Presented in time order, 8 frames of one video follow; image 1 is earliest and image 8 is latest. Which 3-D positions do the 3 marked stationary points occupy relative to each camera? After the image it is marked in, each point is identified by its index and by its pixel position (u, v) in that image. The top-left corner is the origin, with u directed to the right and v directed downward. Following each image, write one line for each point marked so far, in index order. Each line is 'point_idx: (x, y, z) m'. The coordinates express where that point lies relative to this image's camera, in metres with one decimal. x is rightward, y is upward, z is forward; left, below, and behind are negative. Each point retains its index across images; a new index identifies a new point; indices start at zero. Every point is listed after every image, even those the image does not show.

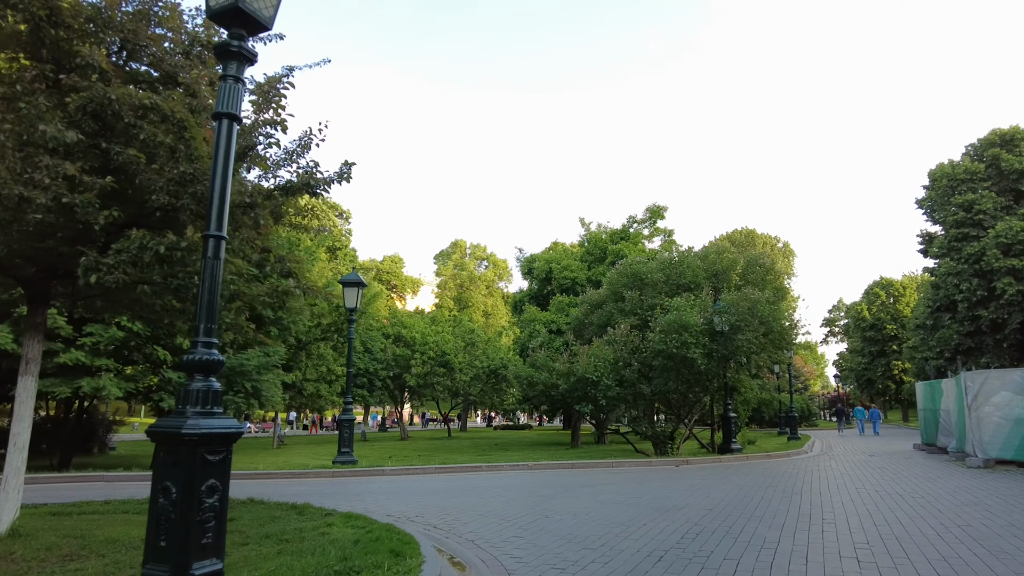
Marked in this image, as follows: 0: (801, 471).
0: (+5.9, -3.7, +13.1) m
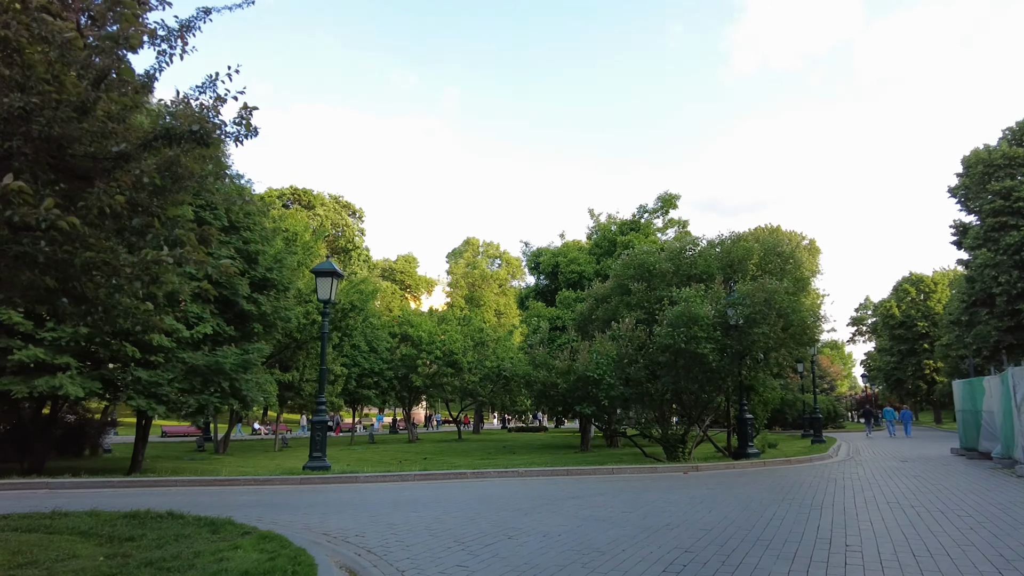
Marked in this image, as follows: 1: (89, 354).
0: (+5.6, -3.5, +11.6) m
1: (-9.6, -1.5, +14.8) m
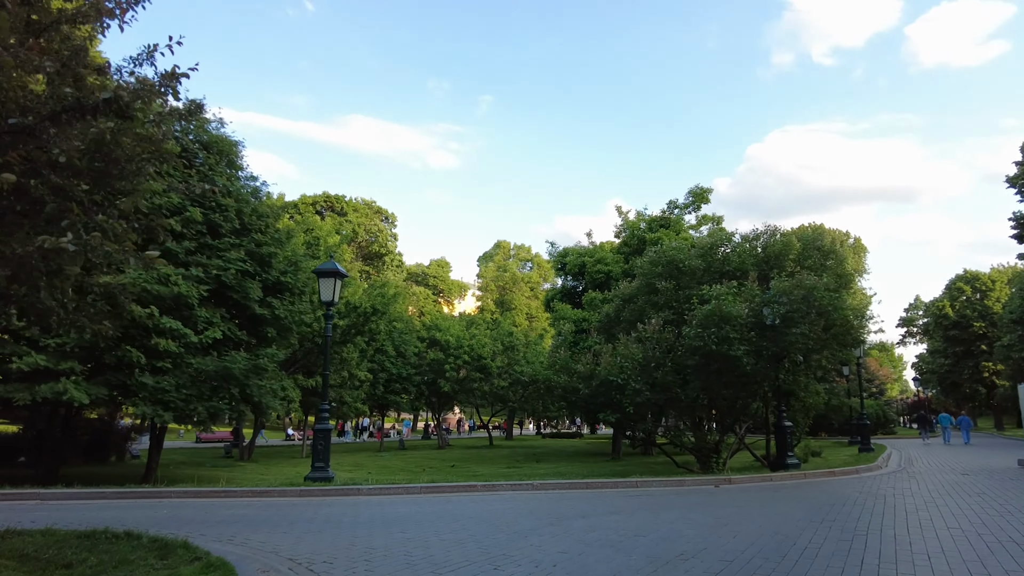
0: (+5.8, -3.4, +10.4) m
1: (-9.3, -1.6, +14.5) m
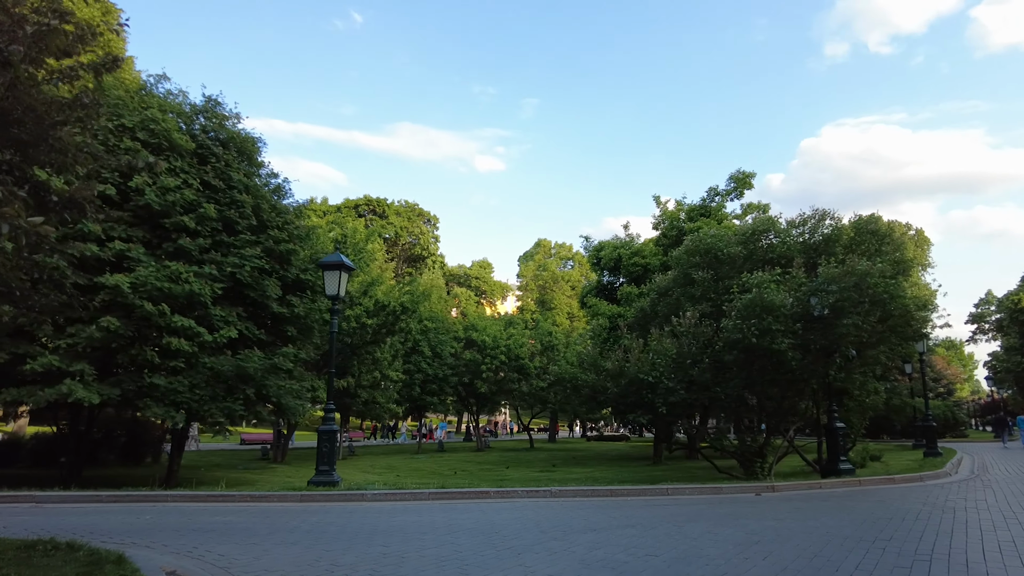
0: (+6.0, -3.1, +9.0) m
1: (-8.8, -1.6, +14.2) m
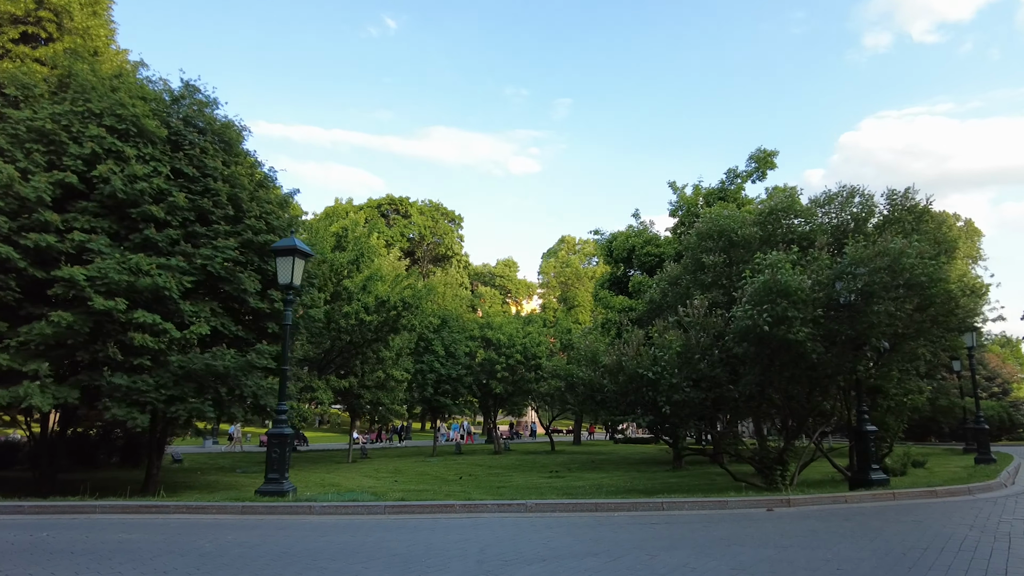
0: (+5.5, -2.8, +7.4) m
1: (-9.0, -1.5, +13.4) m
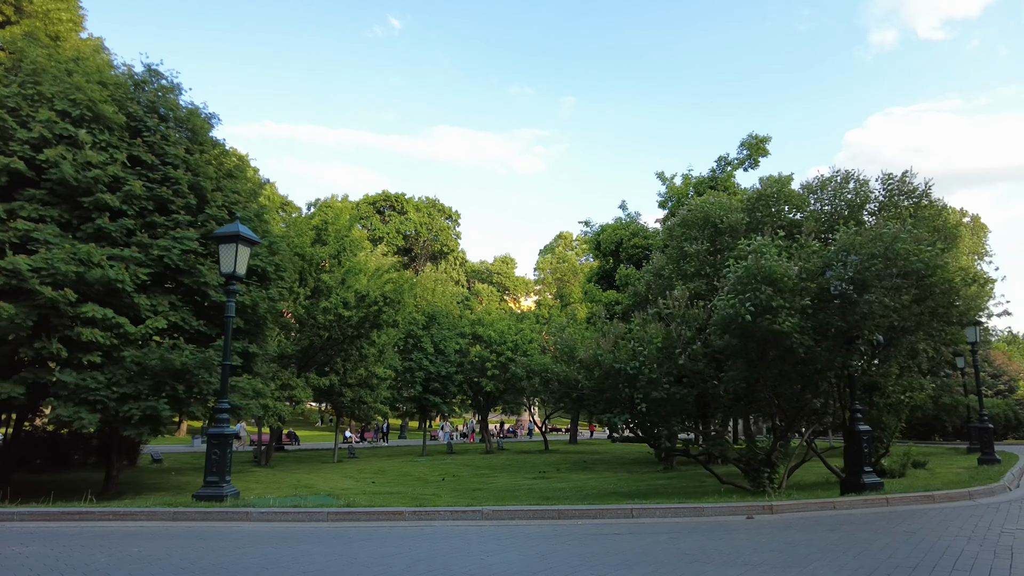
0: (+4.9, -2.6, +6.6) m
1: (-9.6, -1.3, +12.6) m
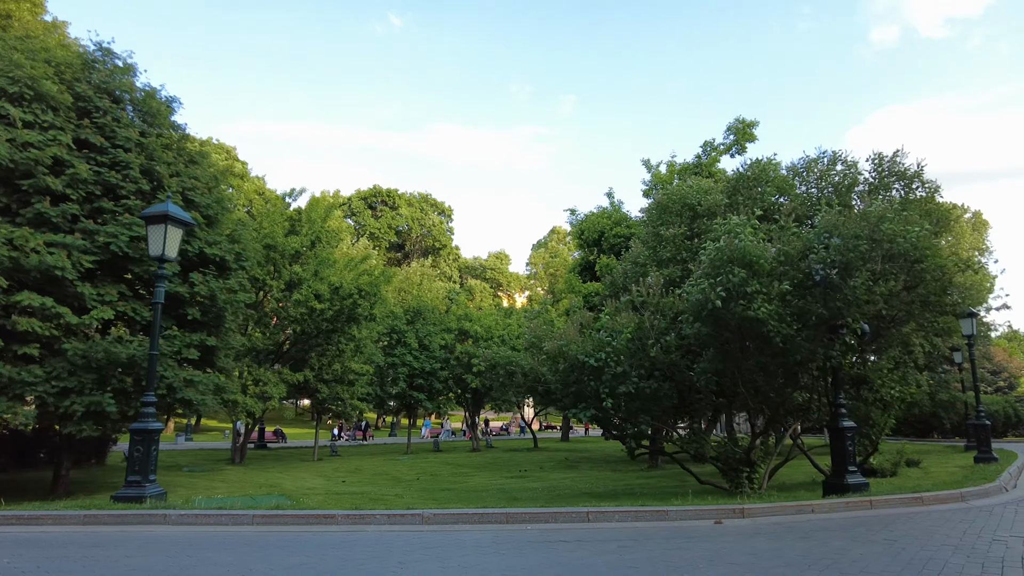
0: (+4.2, -2.4, +5.8) m
1: (-10.2, -1.1, +11.9) m
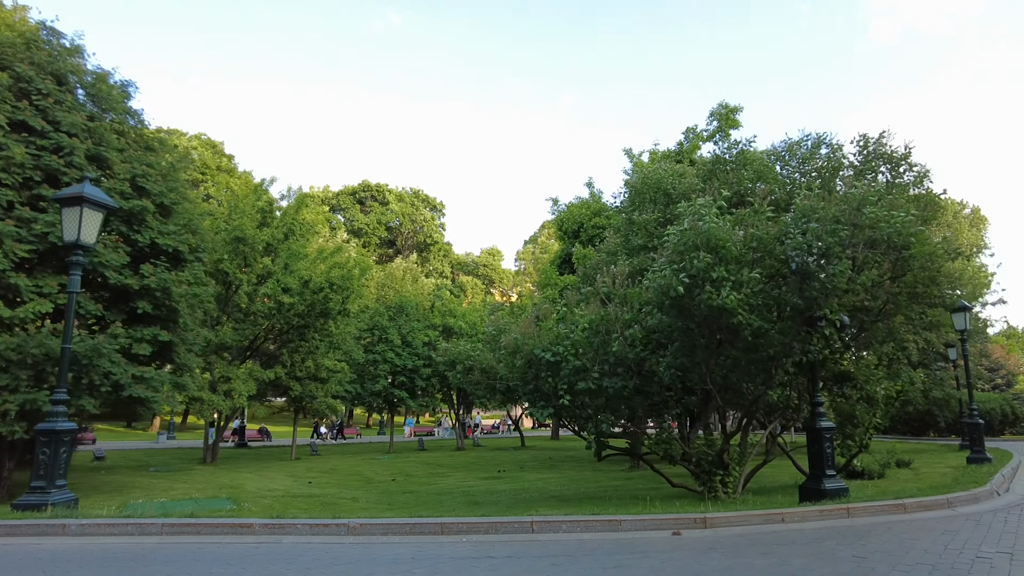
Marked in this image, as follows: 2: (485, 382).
0: (+3.5, -2.2, +5.1) m
1: (-10.9, -0.9, +11.1) m
2: (-0.3, -1.9, +12.7) m
